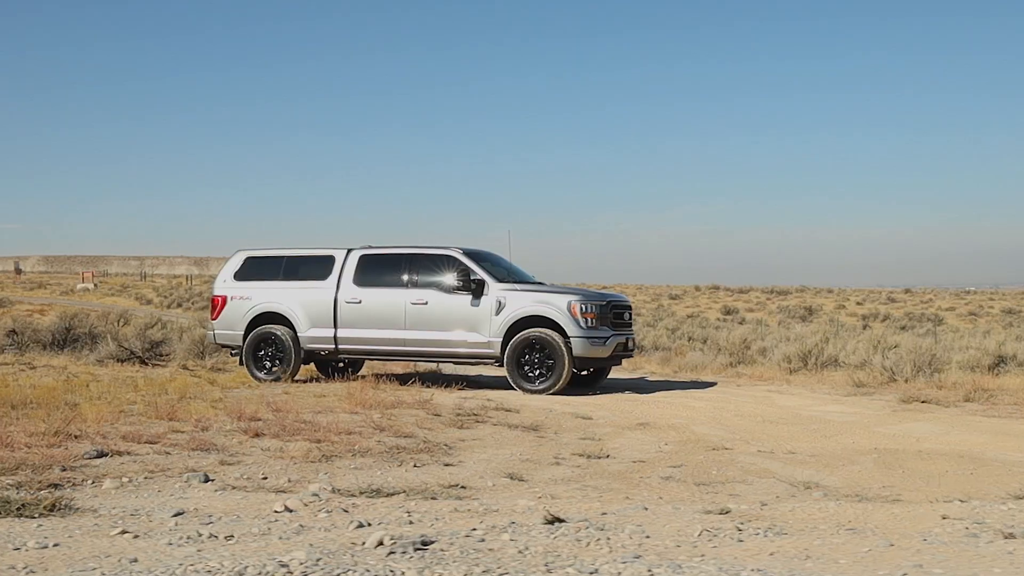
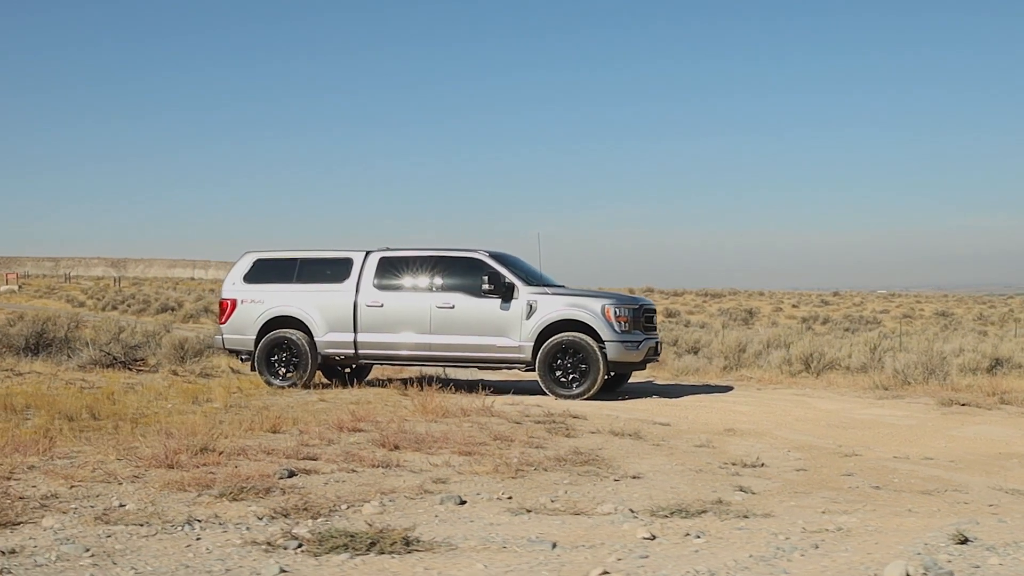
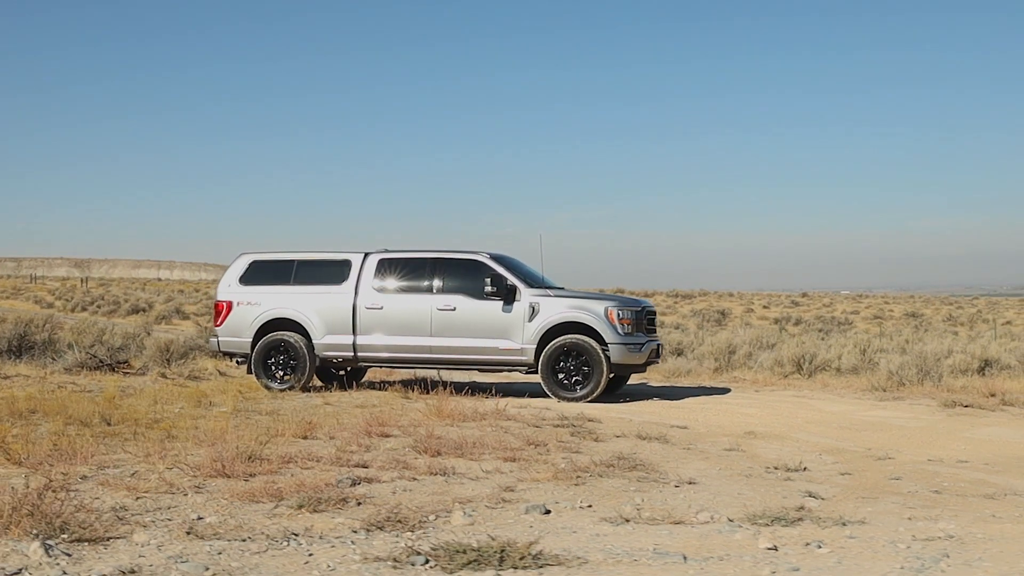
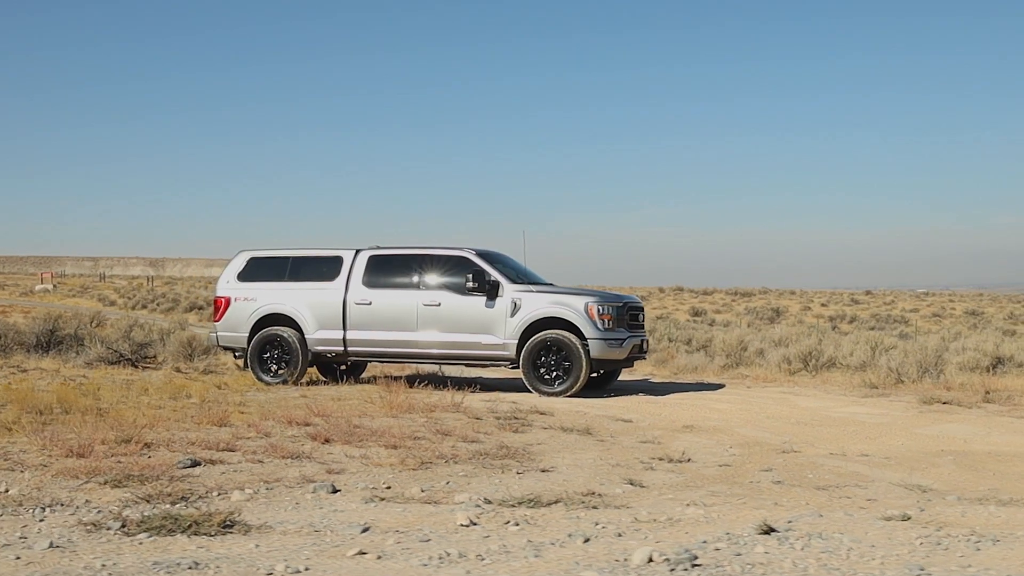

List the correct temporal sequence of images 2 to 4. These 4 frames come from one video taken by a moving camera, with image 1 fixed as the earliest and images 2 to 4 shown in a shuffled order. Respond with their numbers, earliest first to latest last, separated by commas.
4, 2, 3
